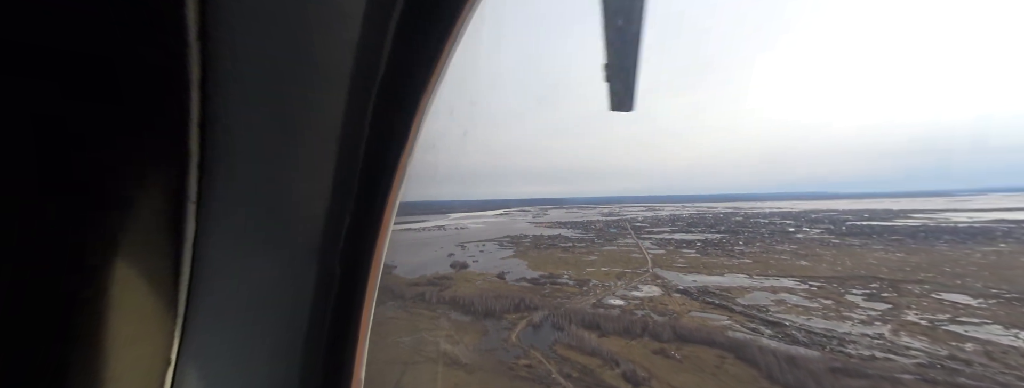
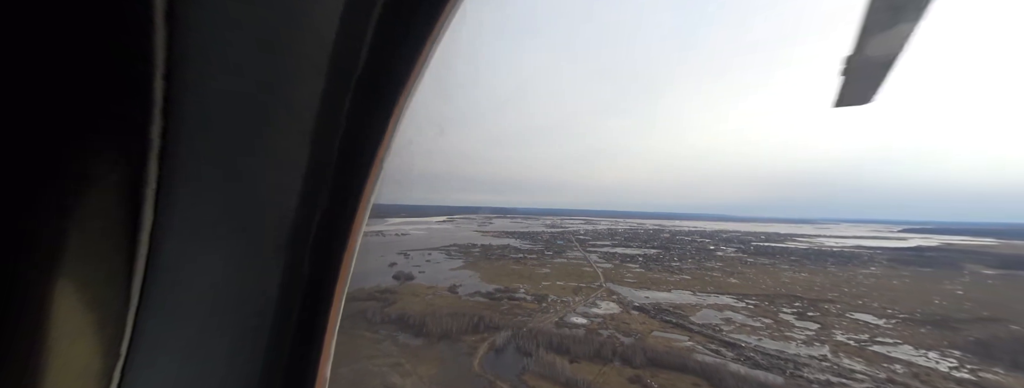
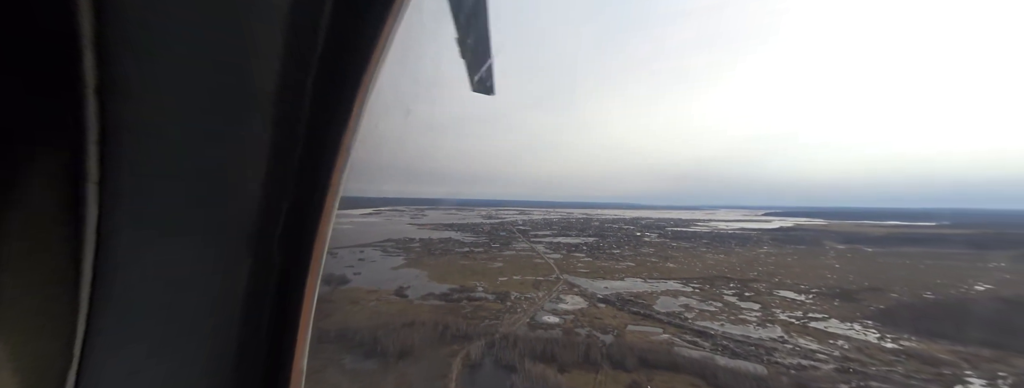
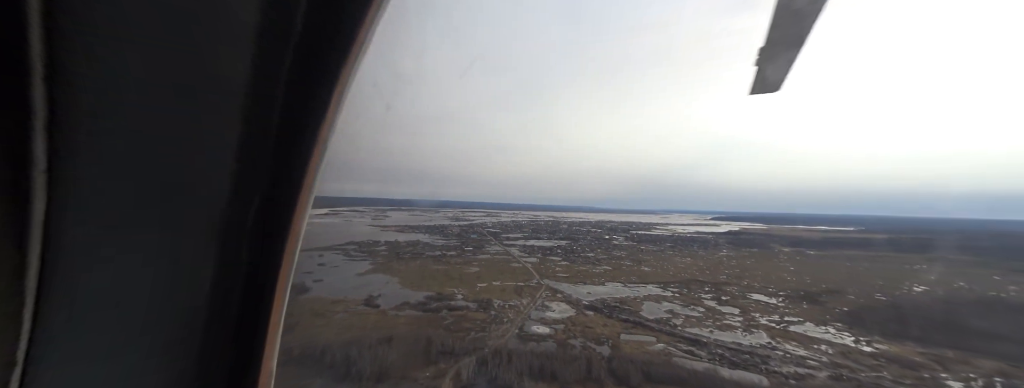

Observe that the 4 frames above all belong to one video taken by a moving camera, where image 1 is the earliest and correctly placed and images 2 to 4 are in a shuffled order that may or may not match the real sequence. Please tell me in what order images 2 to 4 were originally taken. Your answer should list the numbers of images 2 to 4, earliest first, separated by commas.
2, 3, 4
